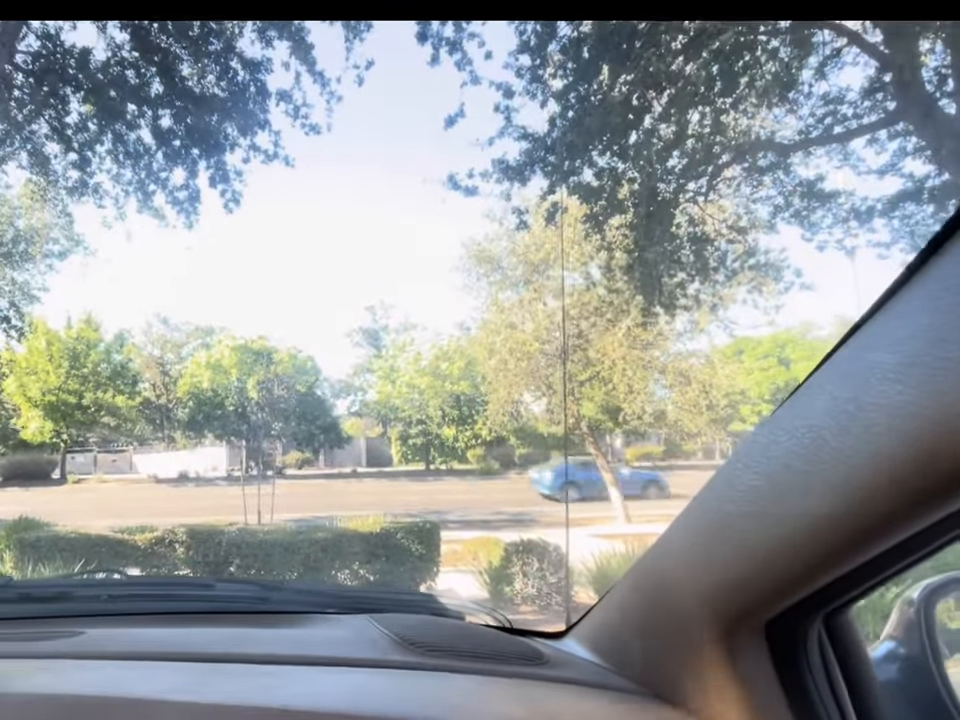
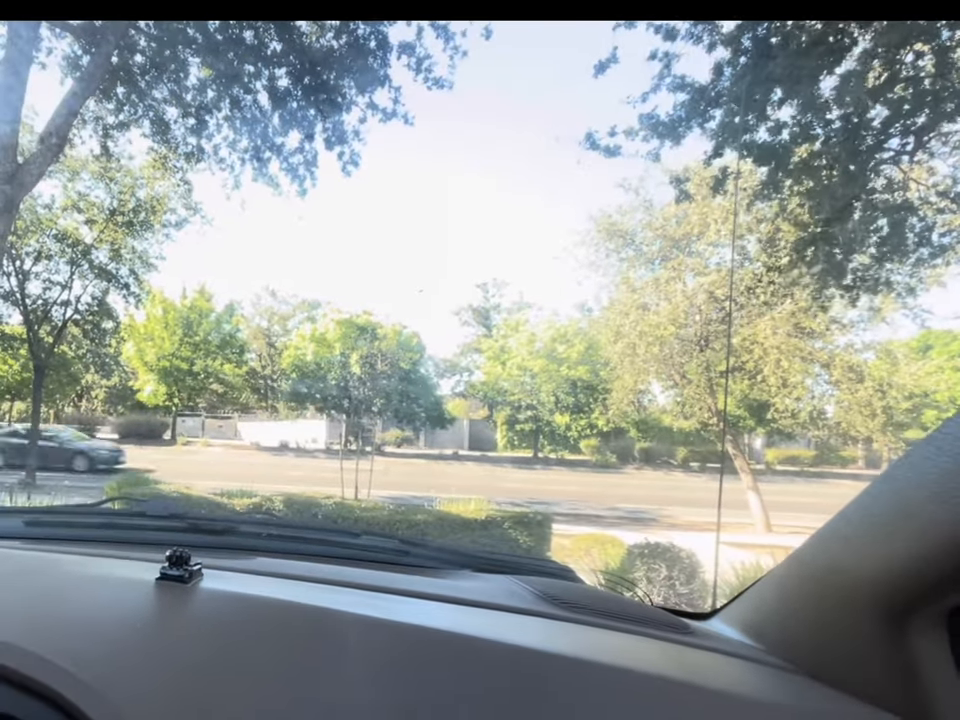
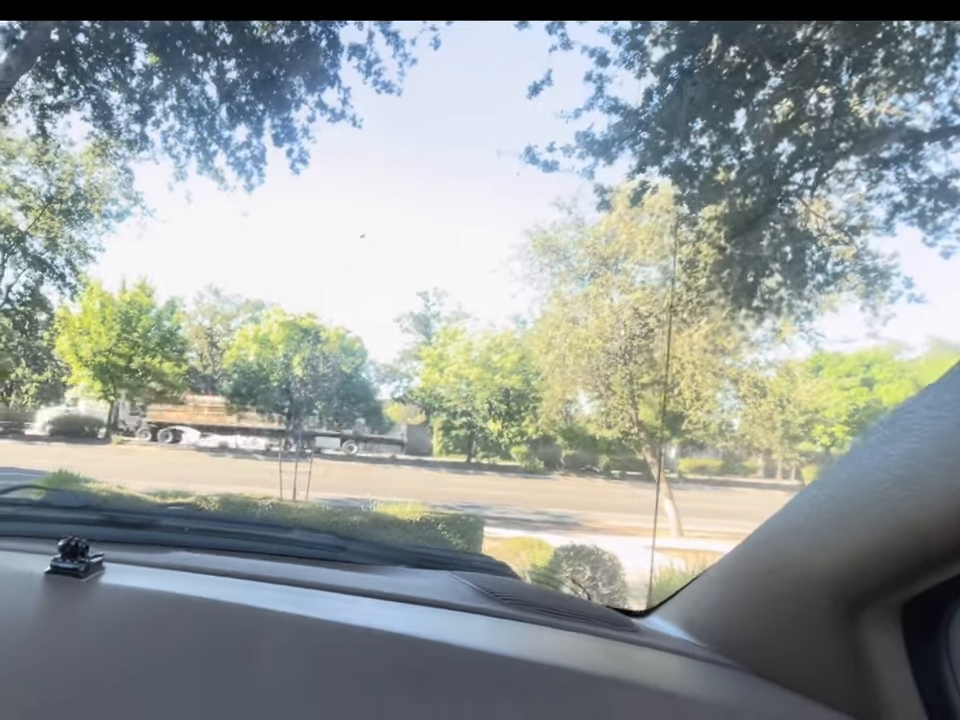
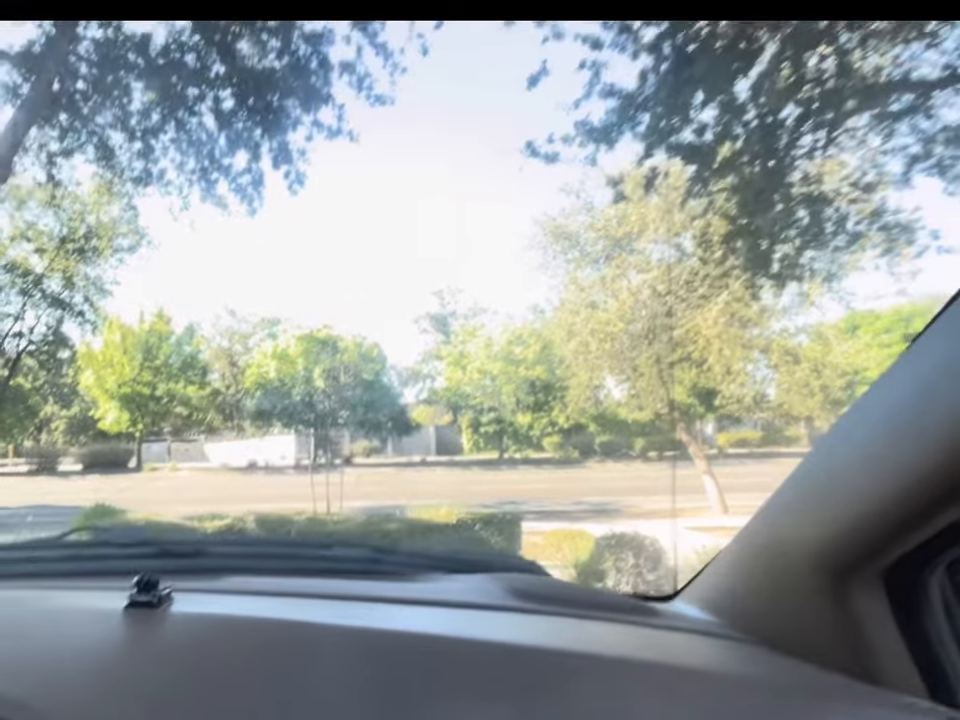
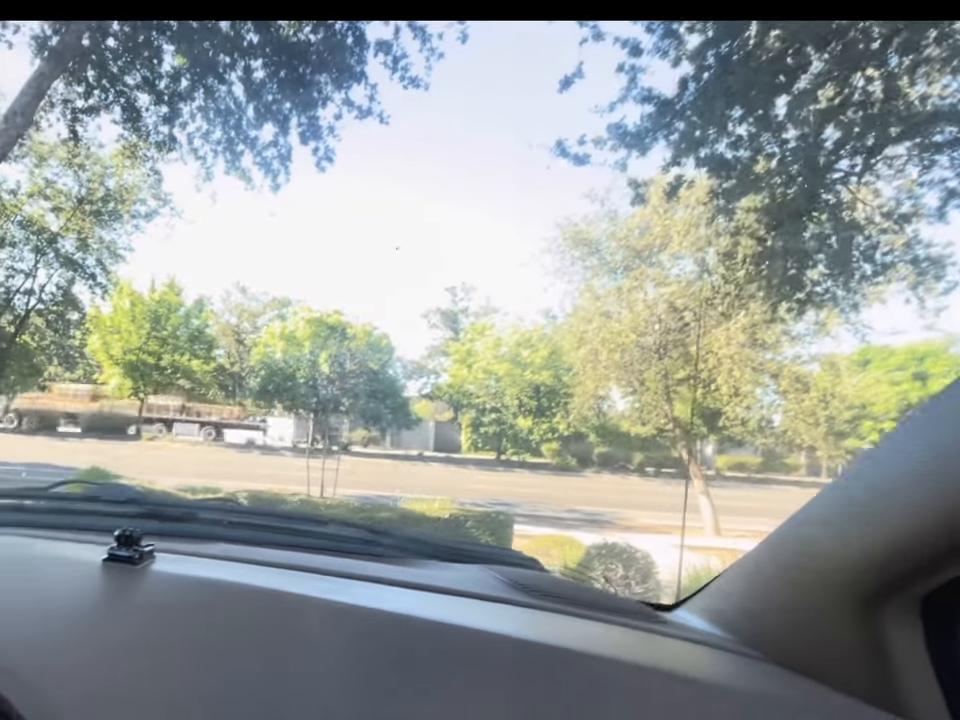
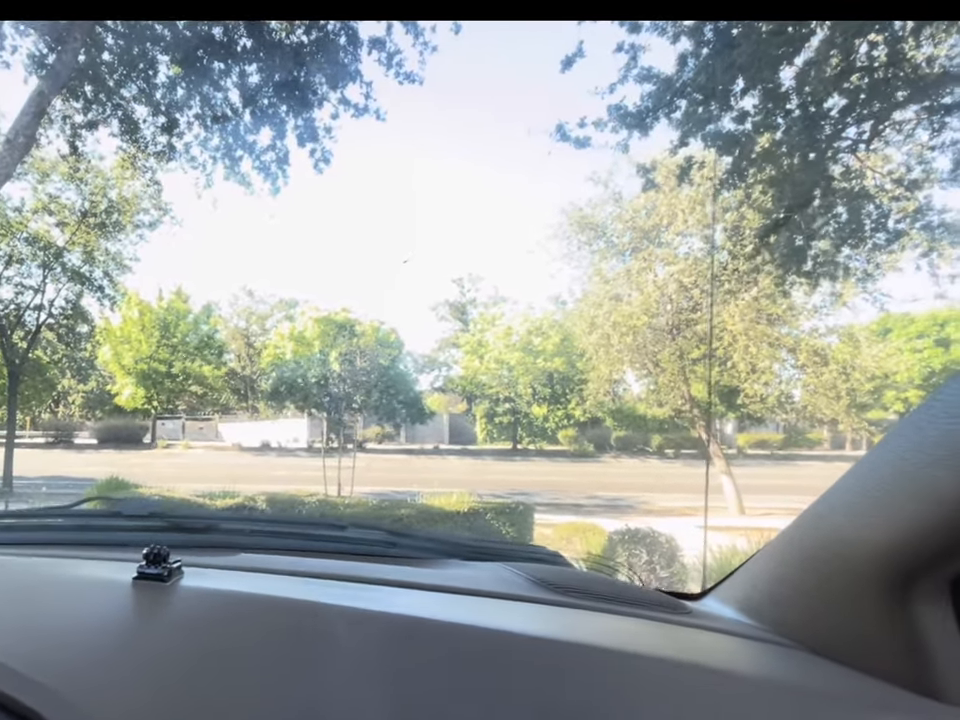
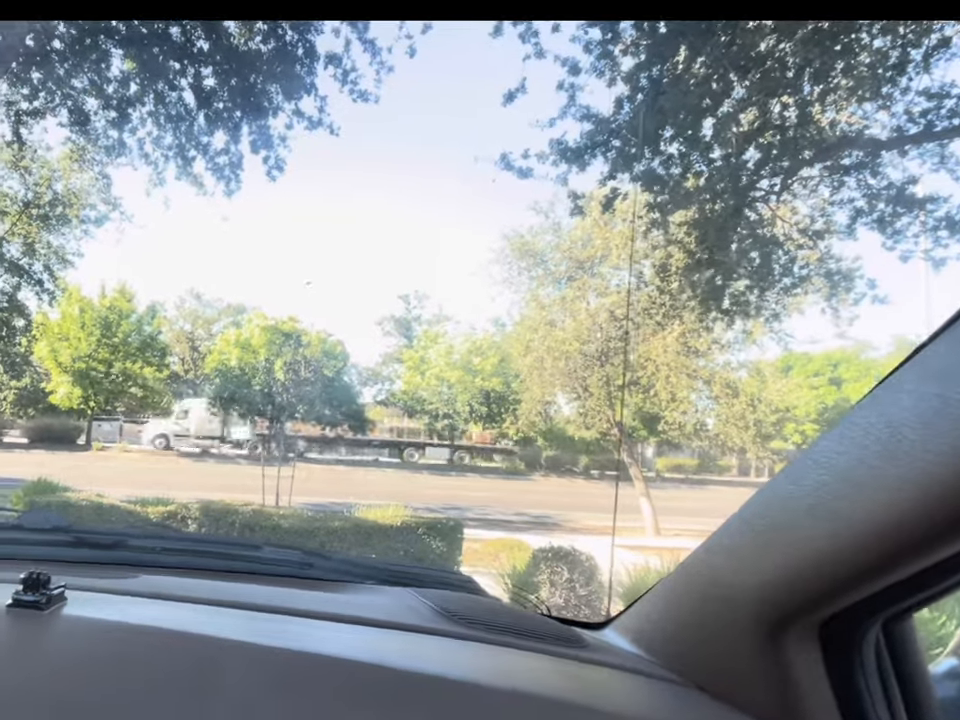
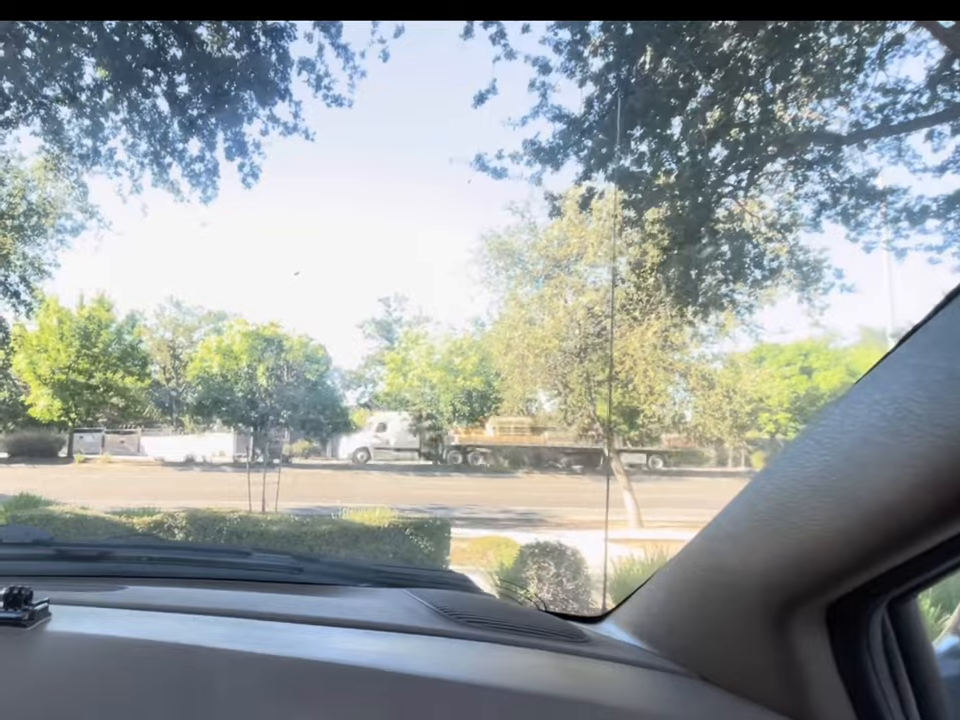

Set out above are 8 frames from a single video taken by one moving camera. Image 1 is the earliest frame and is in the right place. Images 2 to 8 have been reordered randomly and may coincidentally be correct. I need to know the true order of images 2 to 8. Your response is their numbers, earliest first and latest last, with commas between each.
8, 7, 3, 5, 2, 6, 4
